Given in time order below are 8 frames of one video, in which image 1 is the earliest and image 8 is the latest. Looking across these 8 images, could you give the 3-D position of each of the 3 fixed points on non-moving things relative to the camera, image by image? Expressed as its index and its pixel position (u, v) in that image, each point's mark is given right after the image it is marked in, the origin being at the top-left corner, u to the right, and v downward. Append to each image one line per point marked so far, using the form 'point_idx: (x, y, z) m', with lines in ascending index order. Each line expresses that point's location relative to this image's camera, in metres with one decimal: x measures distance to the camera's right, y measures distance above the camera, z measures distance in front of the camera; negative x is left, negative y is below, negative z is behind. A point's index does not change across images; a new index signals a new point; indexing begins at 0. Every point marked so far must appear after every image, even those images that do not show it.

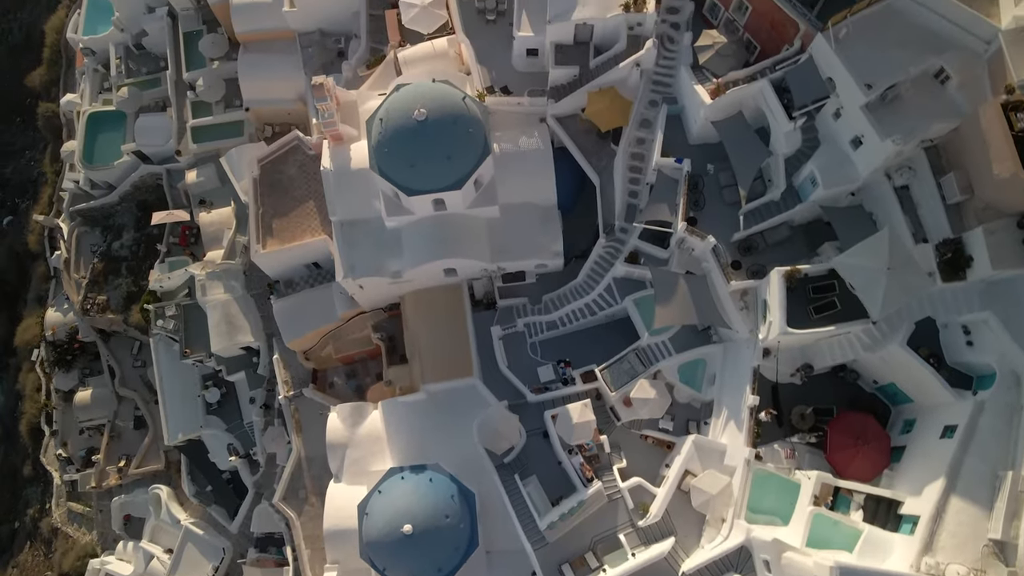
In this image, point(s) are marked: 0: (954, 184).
0: (+12.1, +2.8, +18.5) m
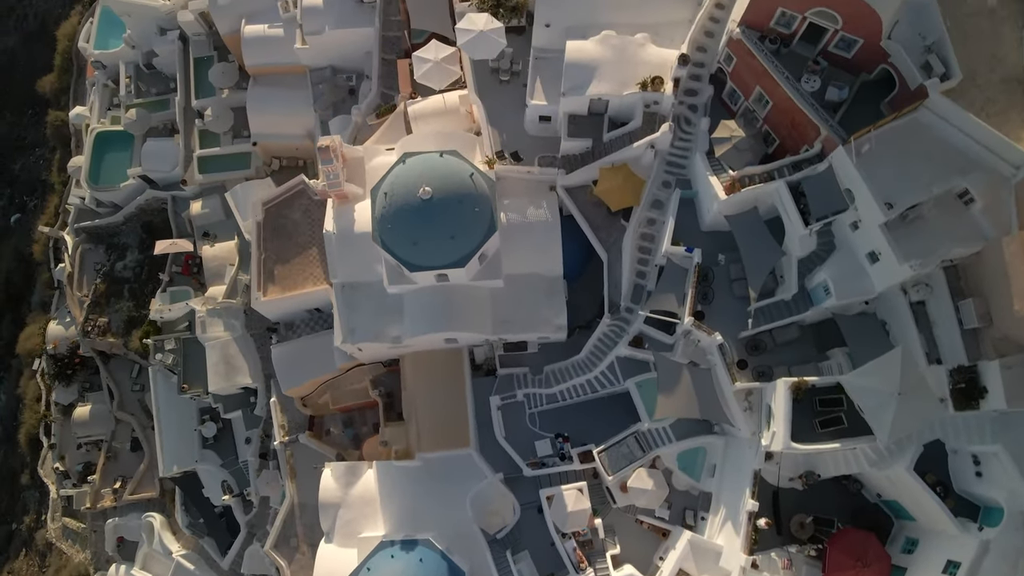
0: (+12.1, -0.6, +17.9) m
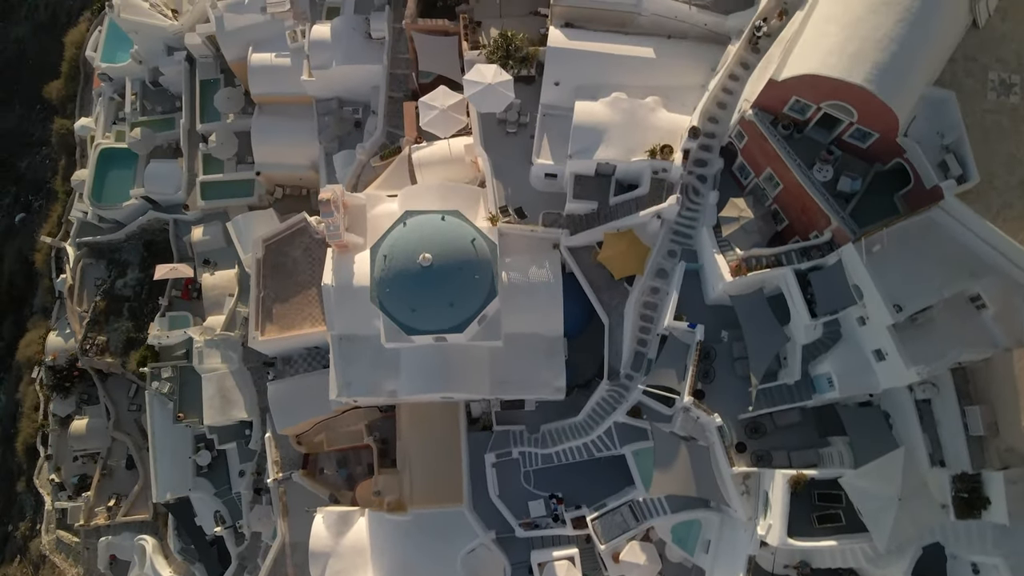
0: (+12.0, -3.4, +17.4) m
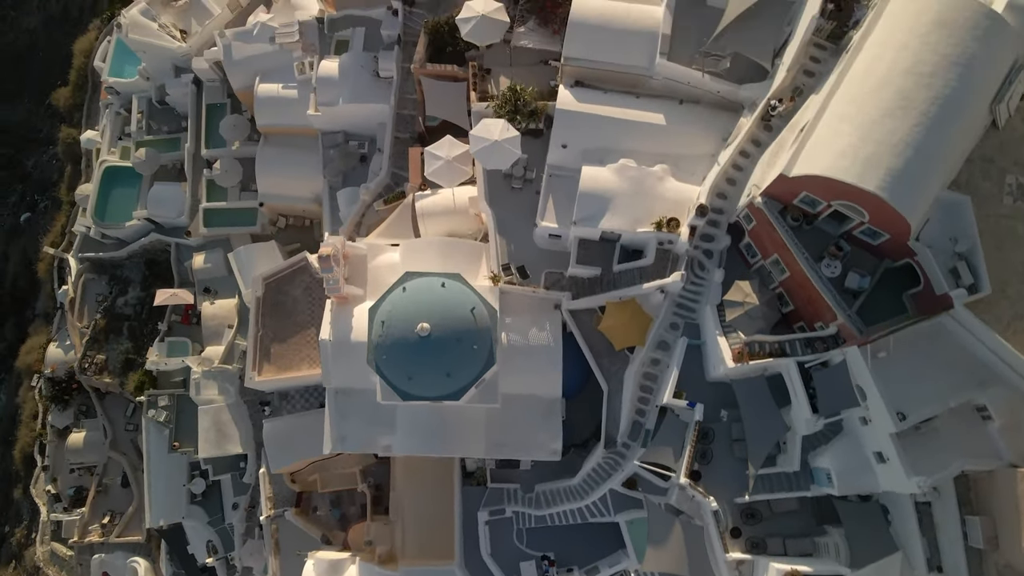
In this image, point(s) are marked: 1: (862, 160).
0: (+11.8, -6.1, +17.1) m
1: (+8.5, +3.1, +16.4) m
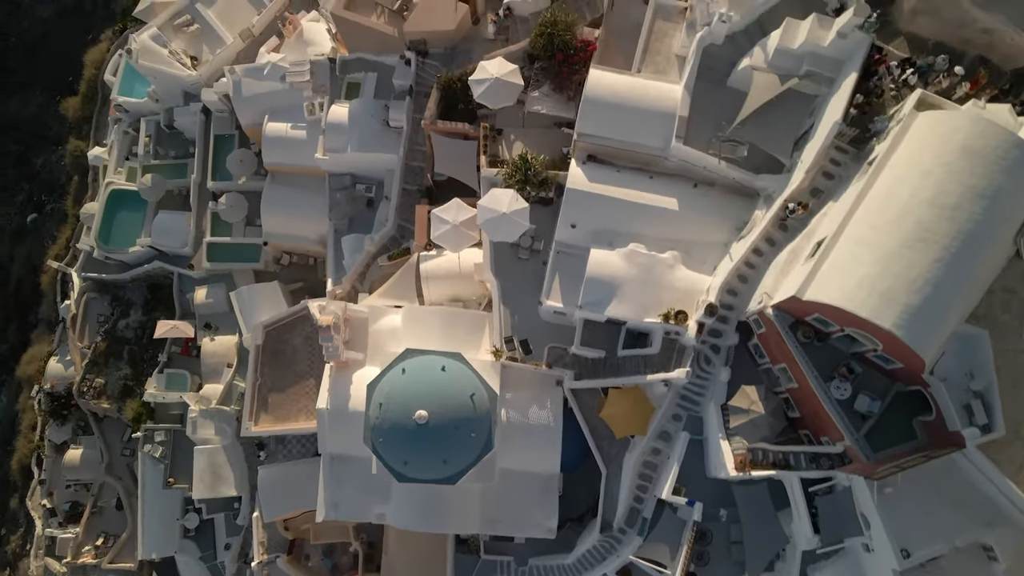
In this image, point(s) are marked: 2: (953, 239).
0: (+11.5, -9.5, +16.7) m
1: (+8.6, -0.1, +15.9) m
2: (+10.3, +1.2, +15.9) m
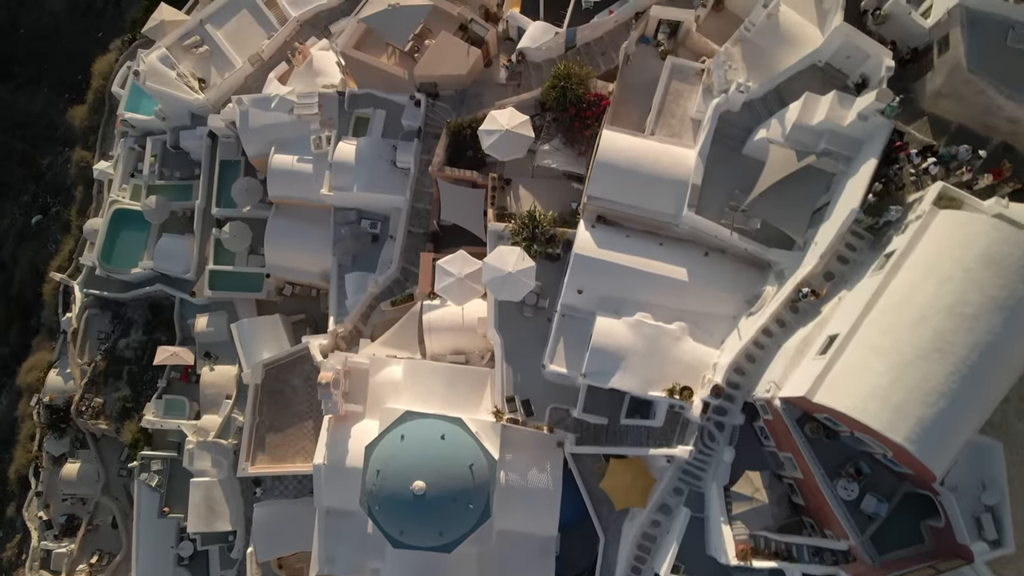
0: (+11.3, -12.1, +16.4) m
1: (+8.6, -2.7, +15.4) m
2: (+10.4, -1.4, +15.4) m
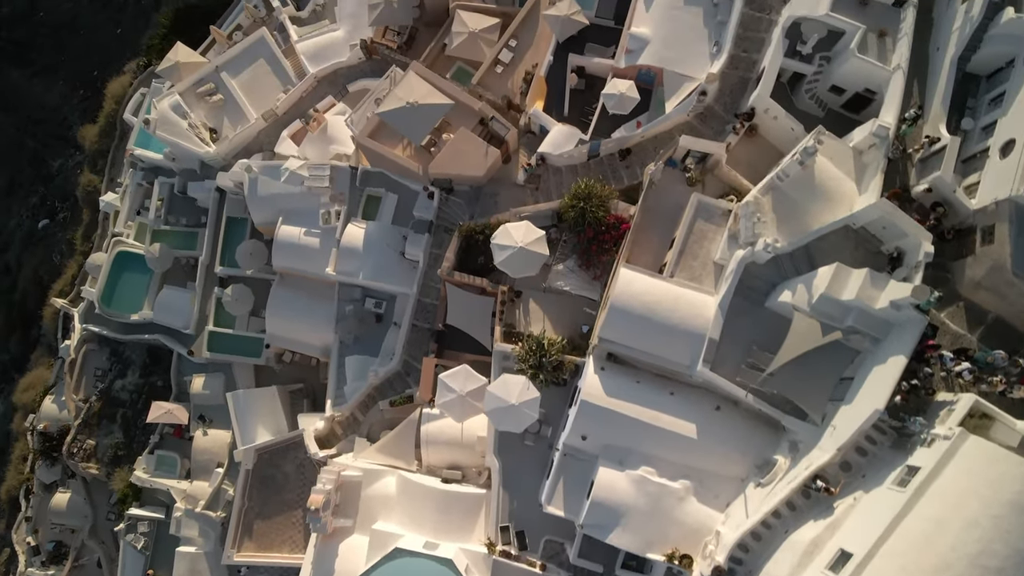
0: (+10.4, -17.5, +15.8) m
1: (+8.4, -8.0, +14.6) m
2: (+10.3, -6.9, +14.5) m
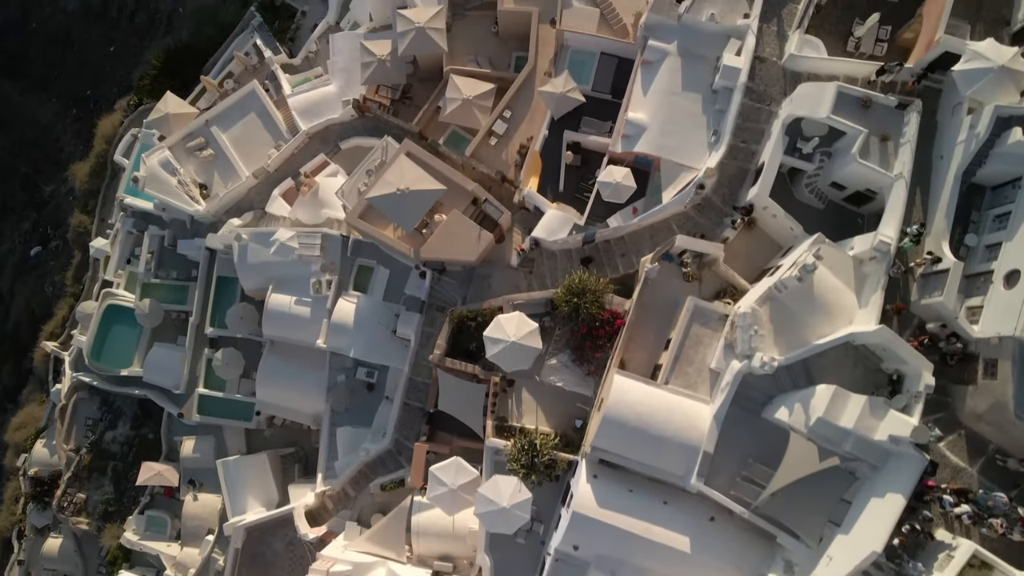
0: (+10.0, -21.1, +15.6) m
1: (+8.1, -11.5, +14.3) m
2: (+10.0, -10.4, +14.2) m
